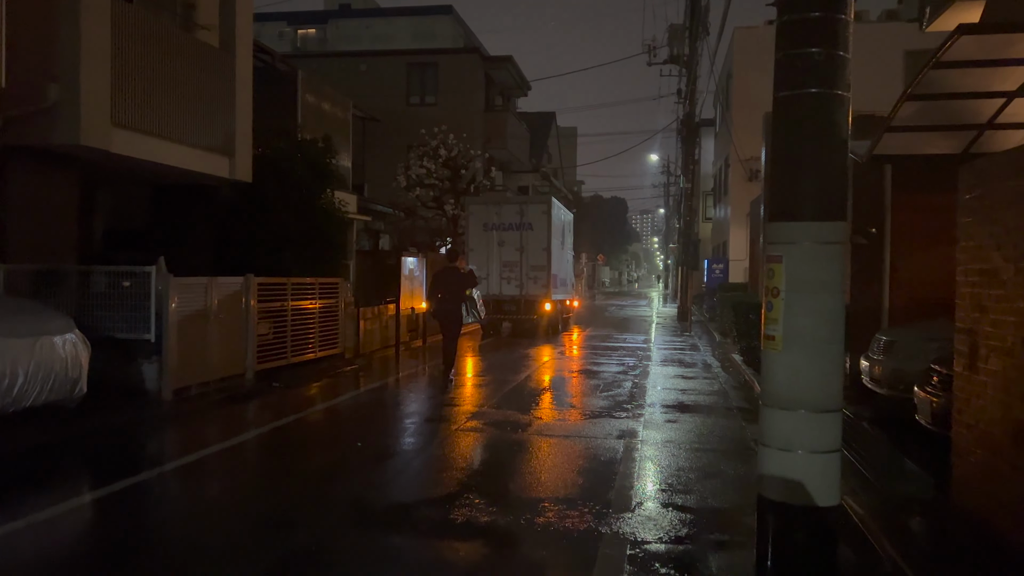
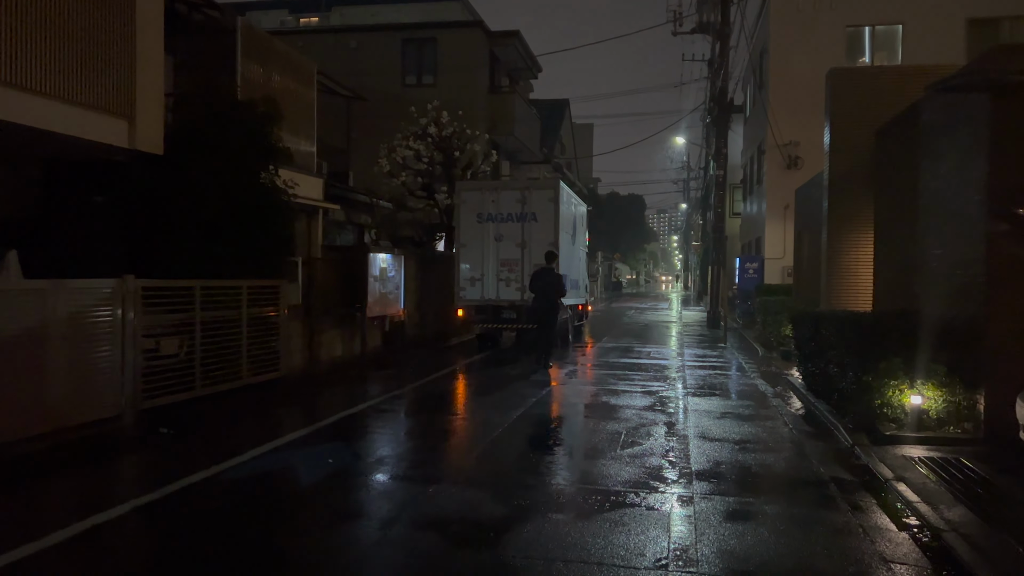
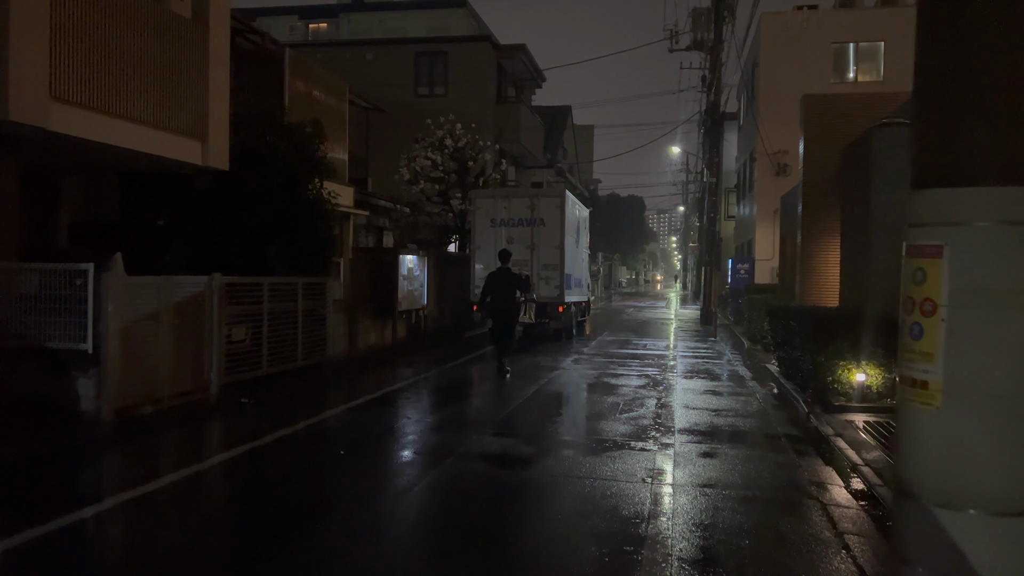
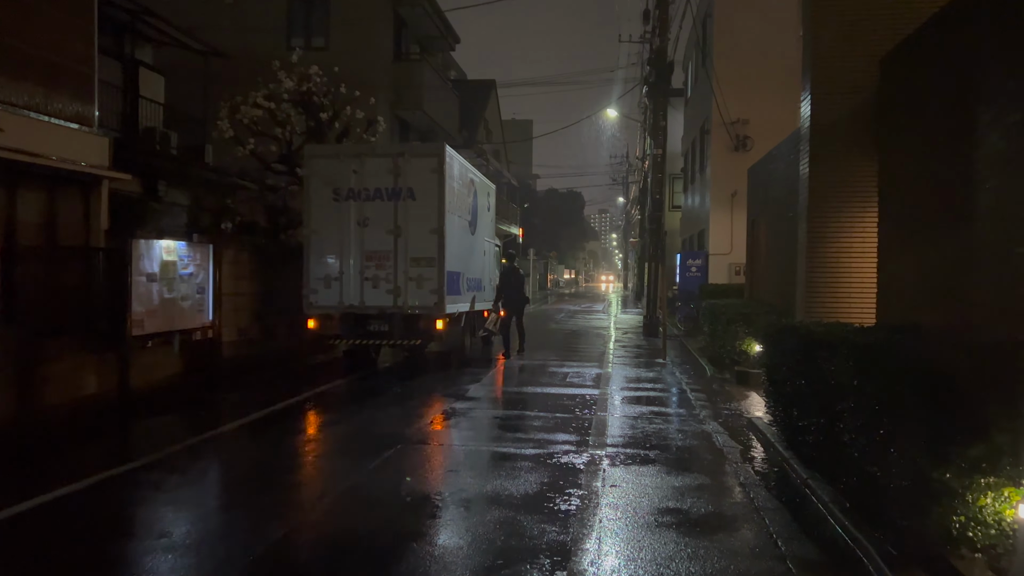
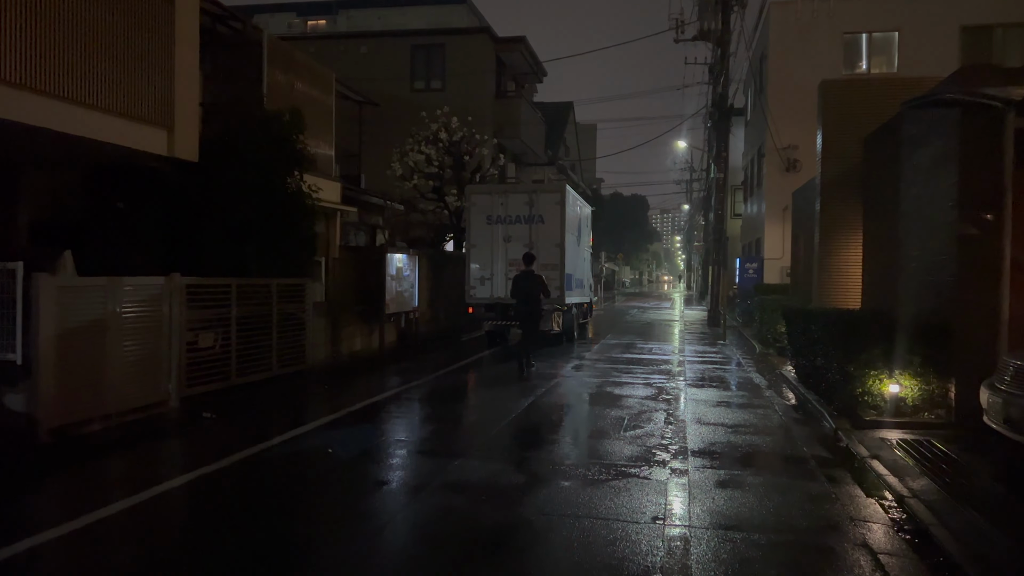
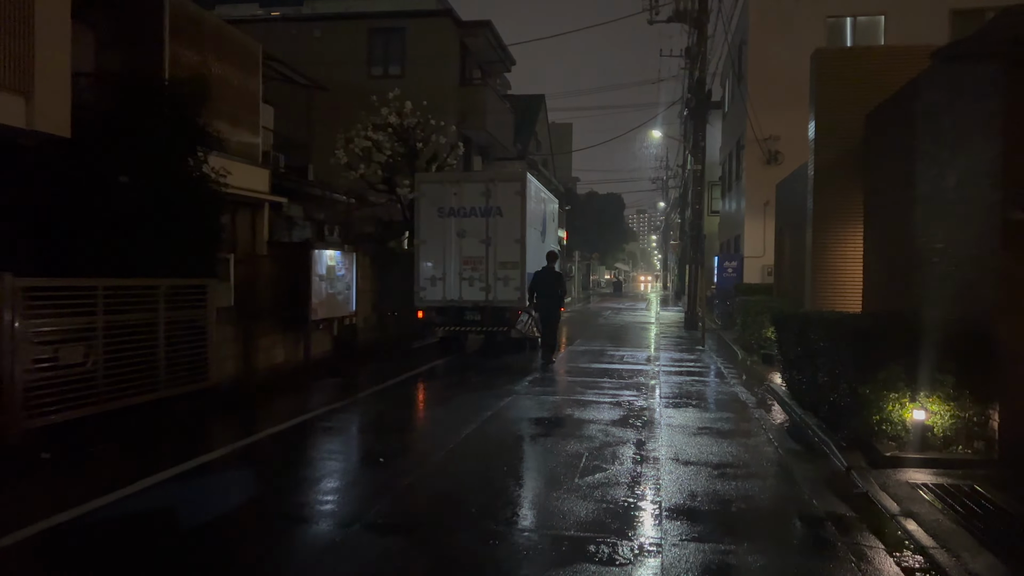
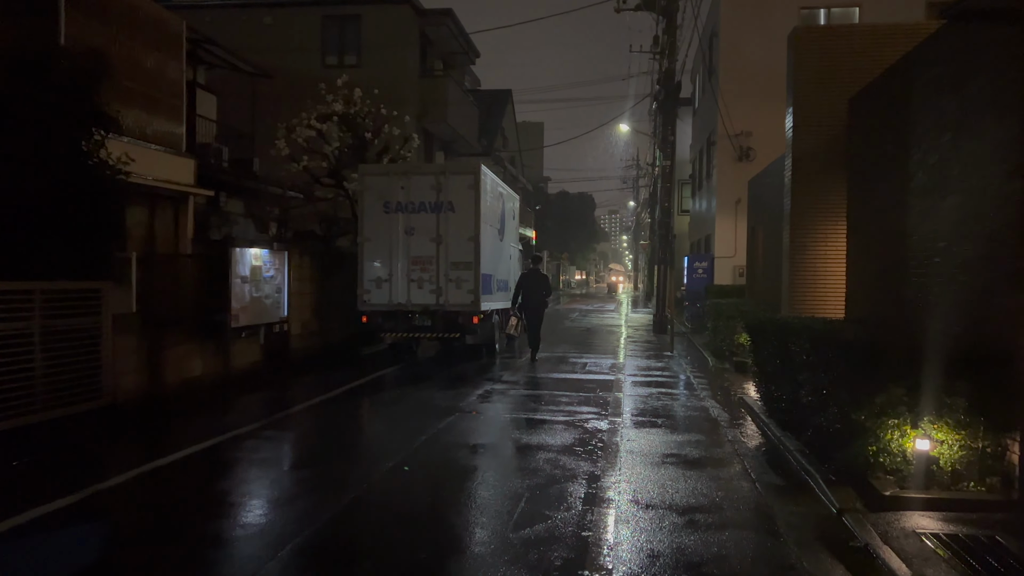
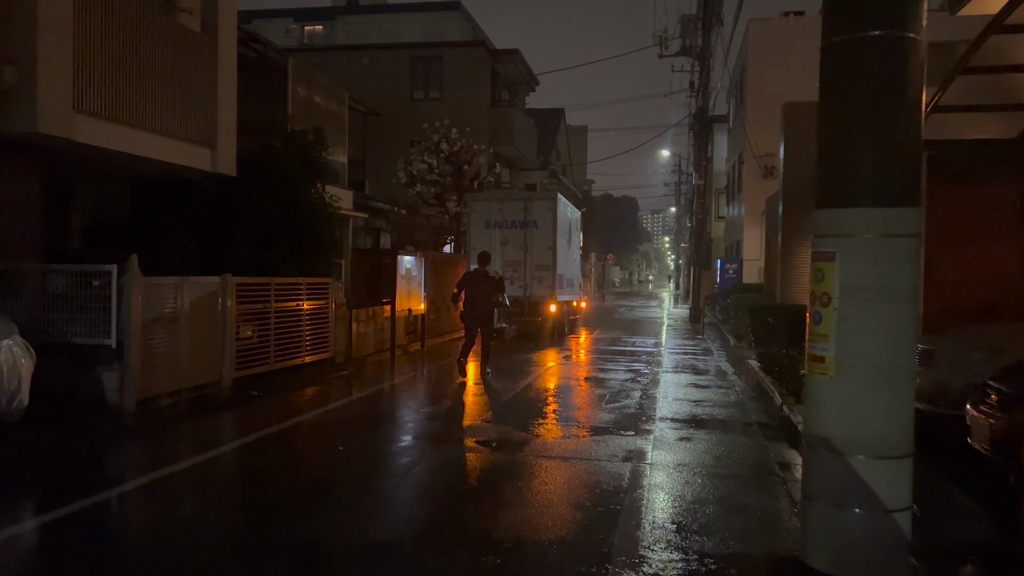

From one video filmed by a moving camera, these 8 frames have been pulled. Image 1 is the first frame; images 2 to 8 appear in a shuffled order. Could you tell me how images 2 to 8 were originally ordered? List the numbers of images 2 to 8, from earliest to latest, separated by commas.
8, 3, 5, 2, 6, 7, 4
